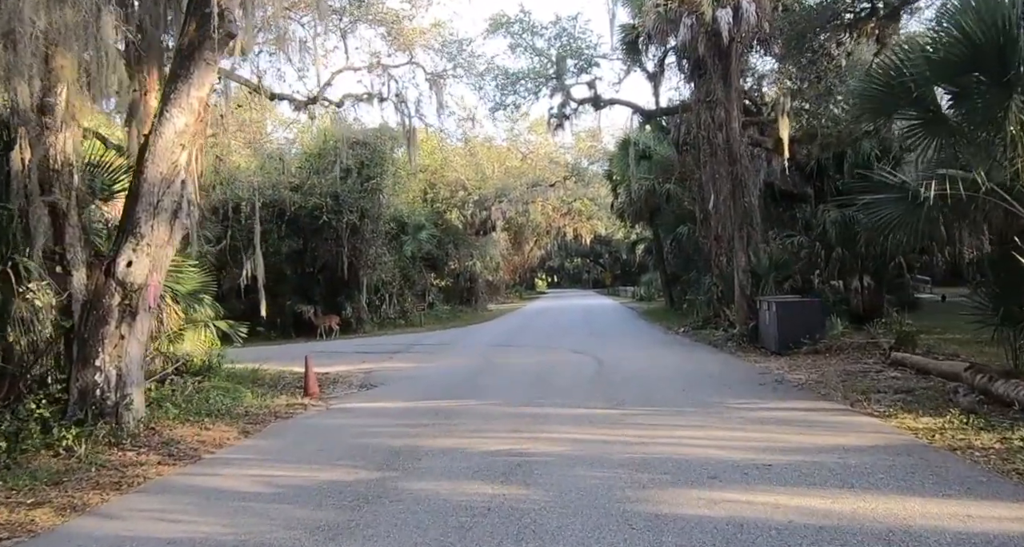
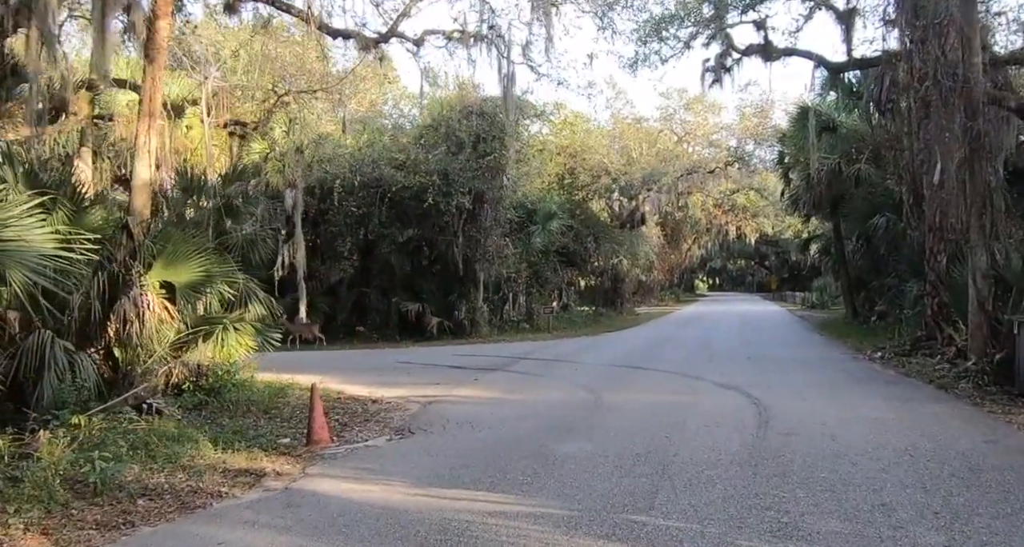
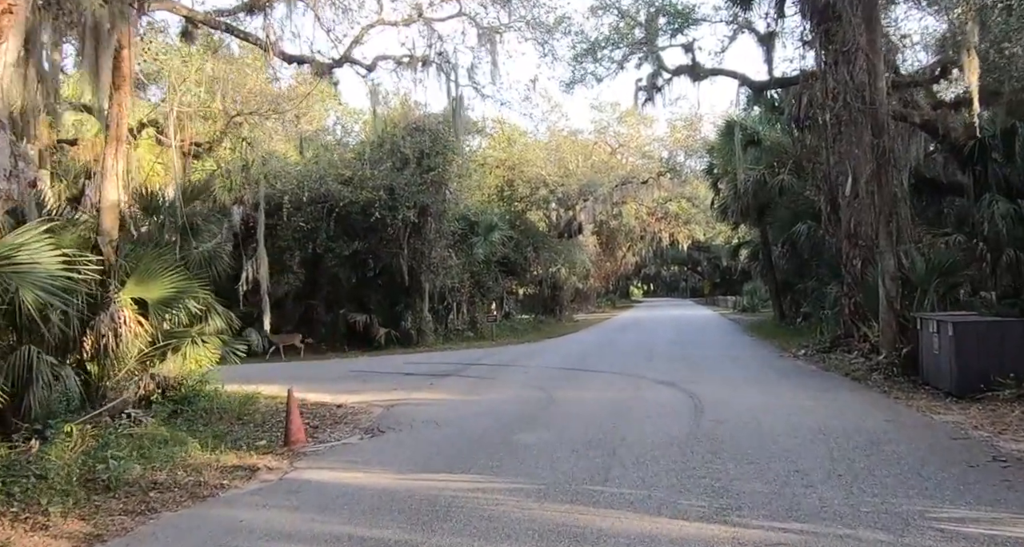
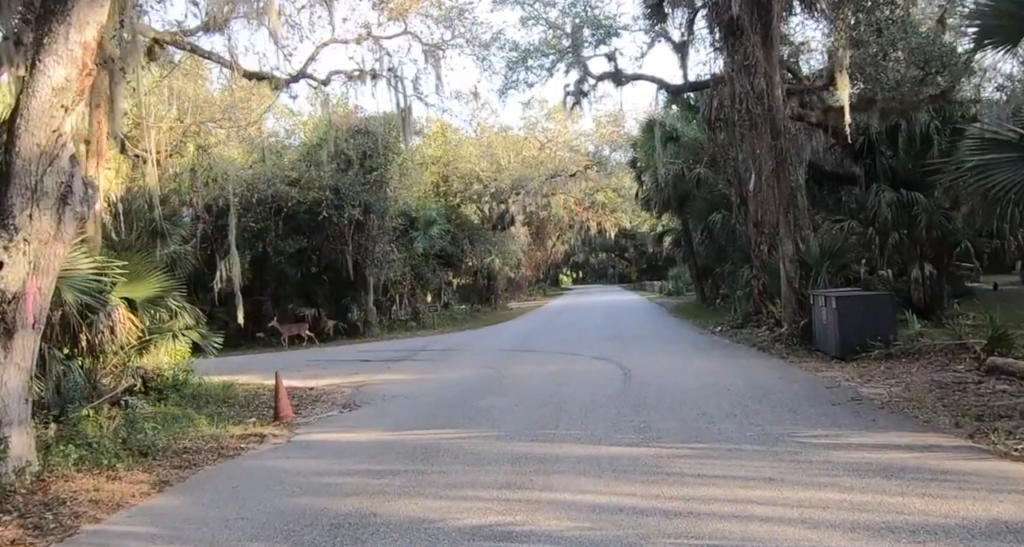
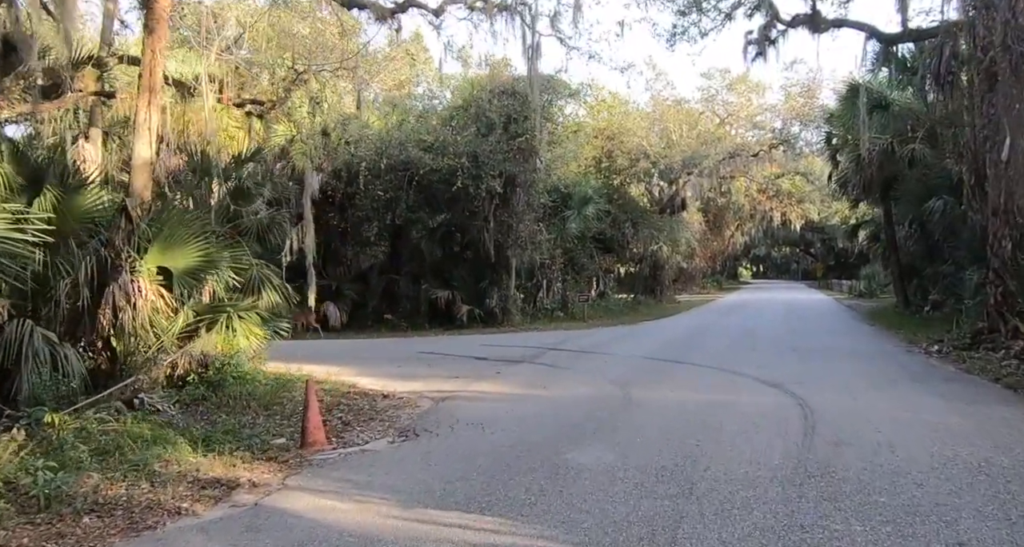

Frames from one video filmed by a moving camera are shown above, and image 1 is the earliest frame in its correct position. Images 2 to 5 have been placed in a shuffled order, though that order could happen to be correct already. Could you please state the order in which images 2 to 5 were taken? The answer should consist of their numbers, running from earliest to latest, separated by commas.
4, 3, 2, 5
